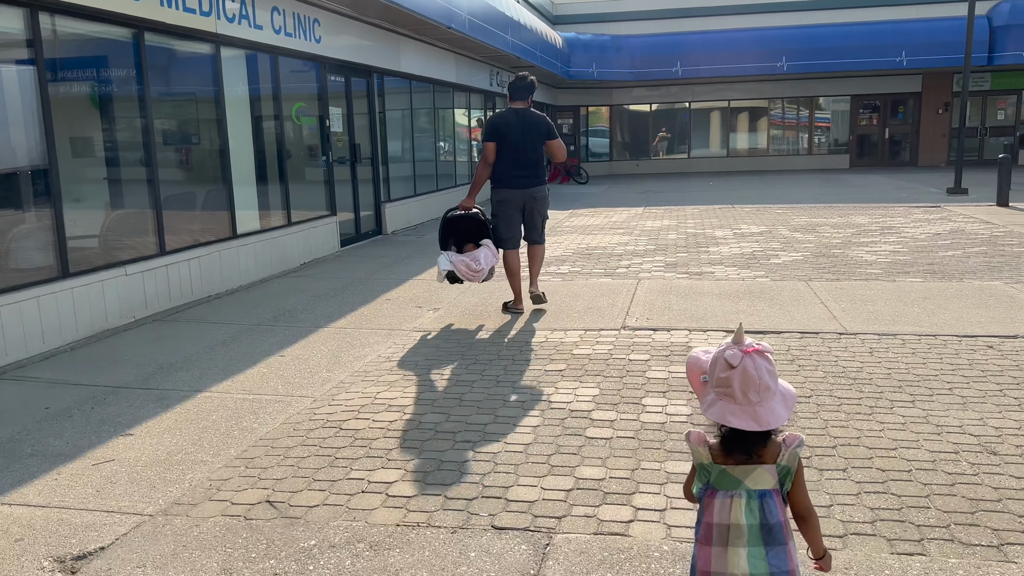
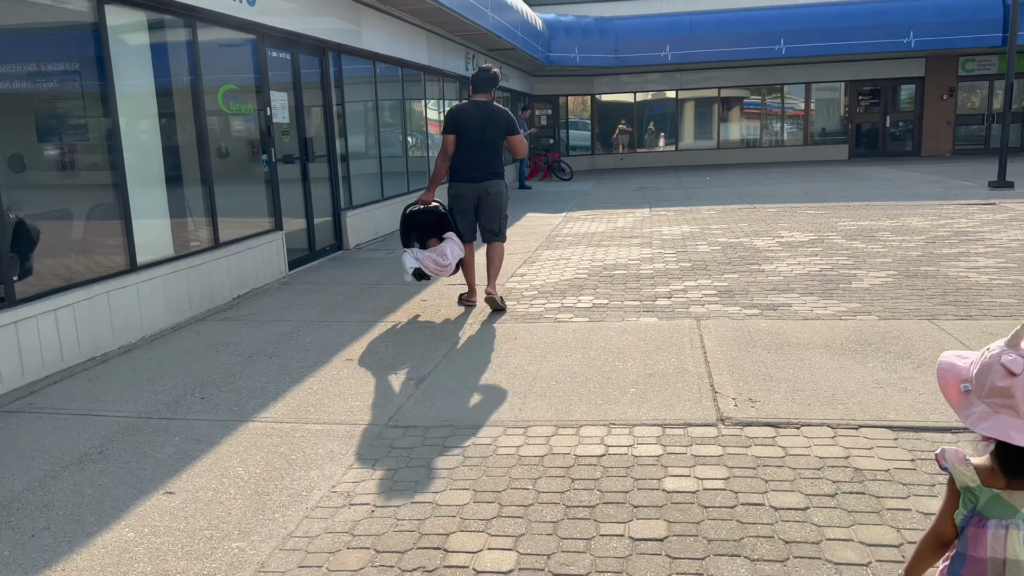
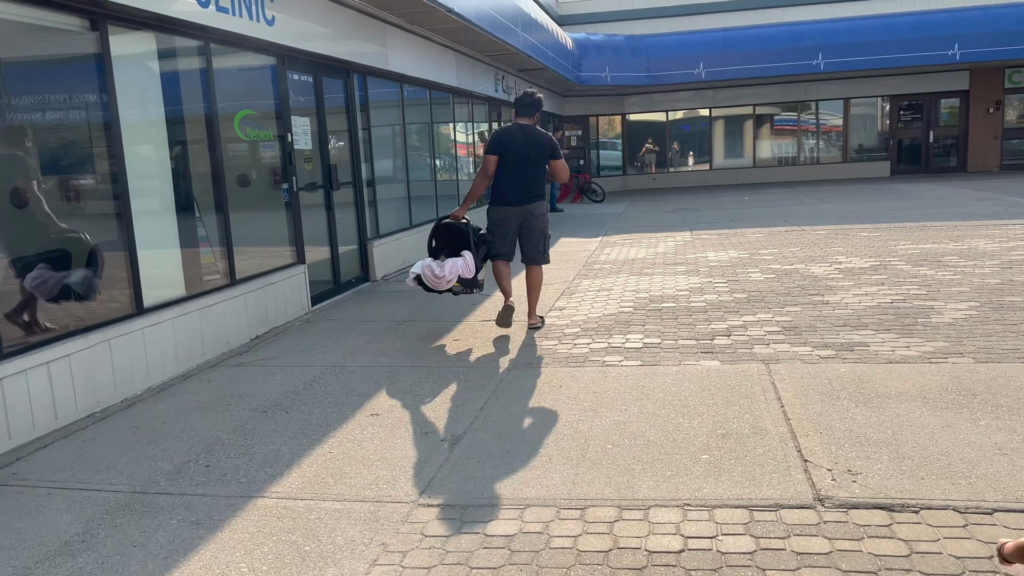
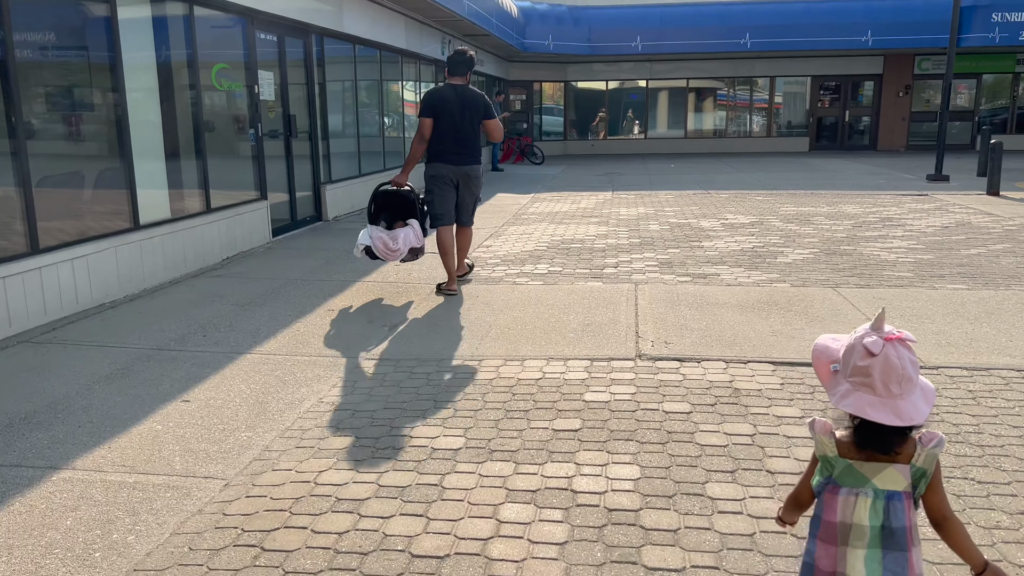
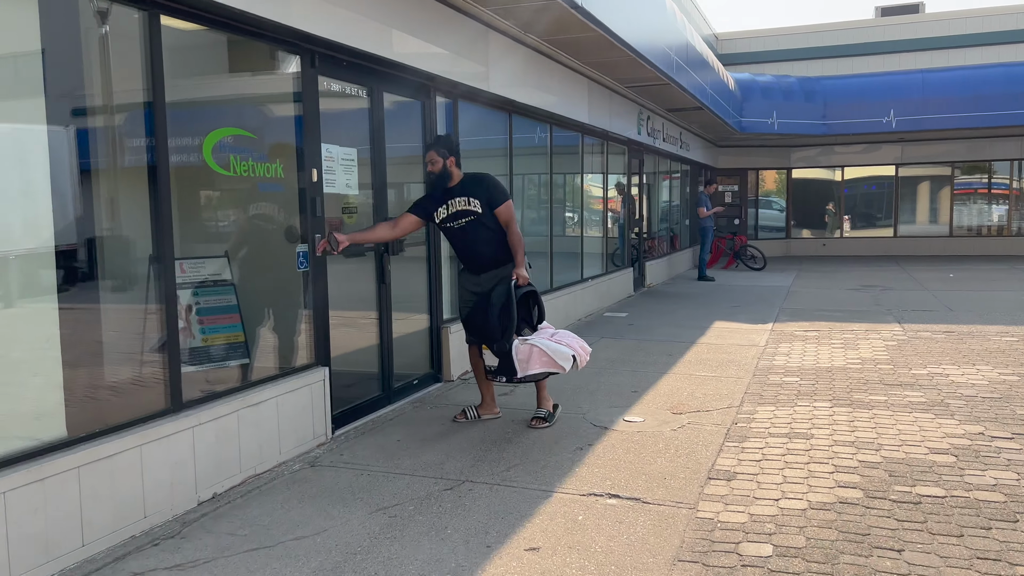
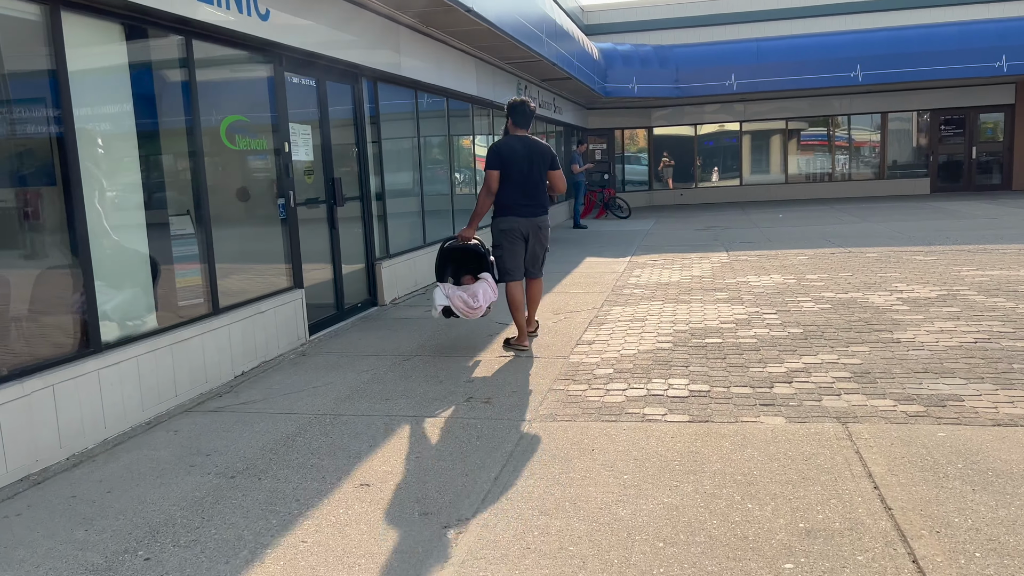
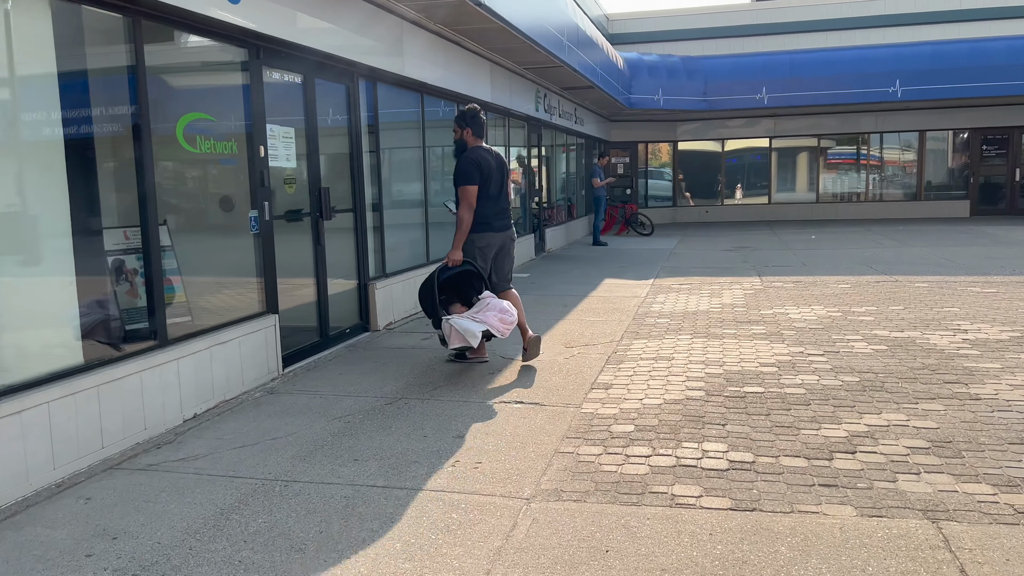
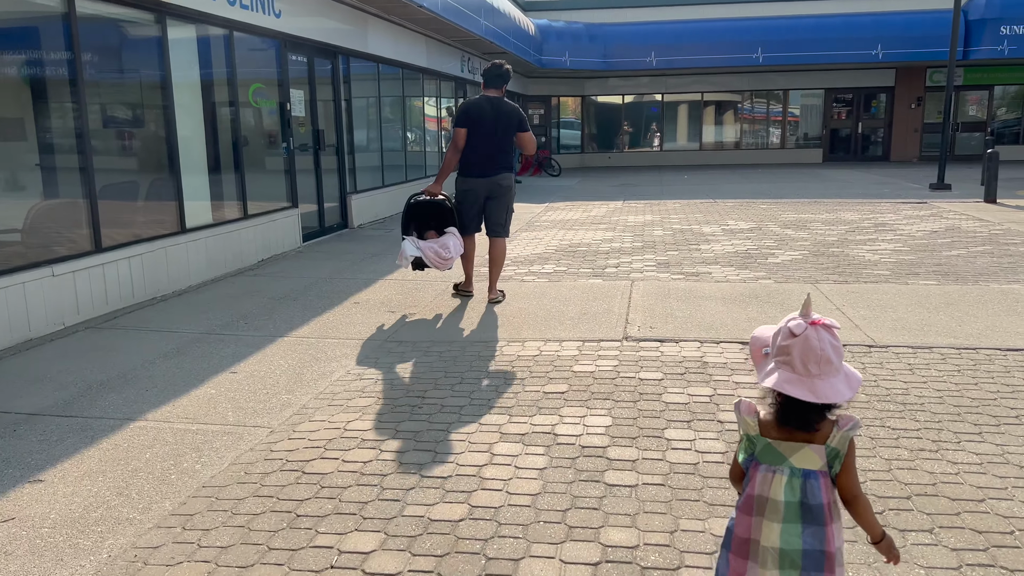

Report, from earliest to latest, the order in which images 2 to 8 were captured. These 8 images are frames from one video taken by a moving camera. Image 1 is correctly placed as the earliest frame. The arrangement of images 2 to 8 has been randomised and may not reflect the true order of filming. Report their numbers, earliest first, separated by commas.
8, 4, 2, 3, 6, 7, 5
